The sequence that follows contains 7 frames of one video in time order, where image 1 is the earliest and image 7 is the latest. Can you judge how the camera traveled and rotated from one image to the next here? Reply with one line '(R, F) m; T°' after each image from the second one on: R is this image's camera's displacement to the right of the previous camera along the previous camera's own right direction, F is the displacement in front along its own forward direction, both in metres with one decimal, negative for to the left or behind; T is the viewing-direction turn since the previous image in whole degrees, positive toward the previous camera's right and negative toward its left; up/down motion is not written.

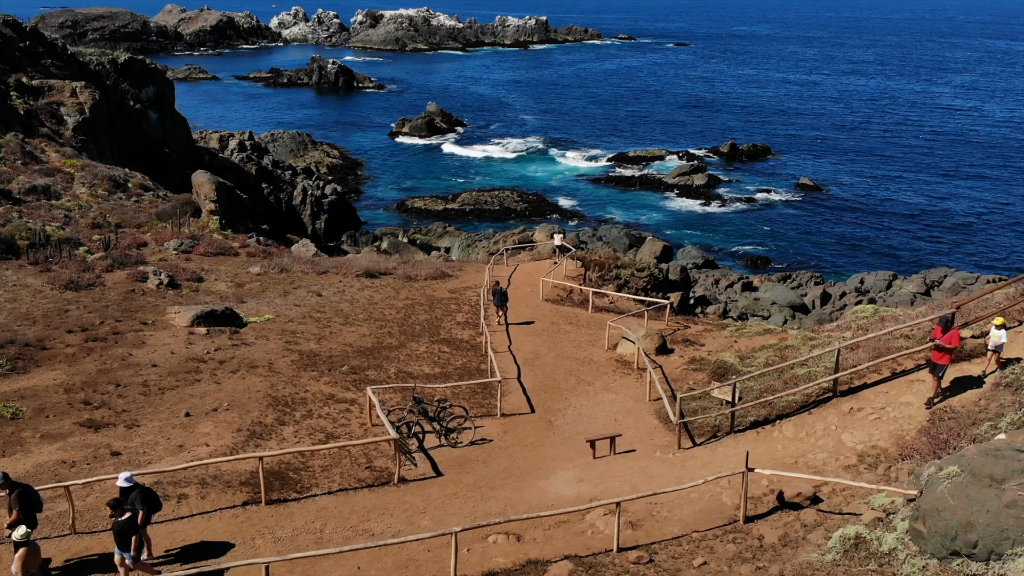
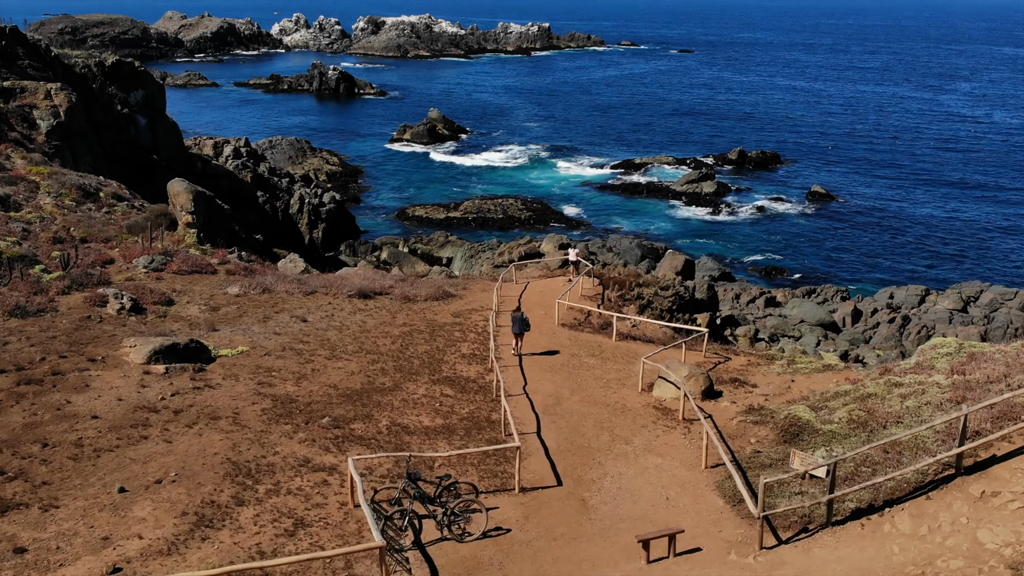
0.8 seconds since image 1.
(-0.1, +1.5) m; 0°
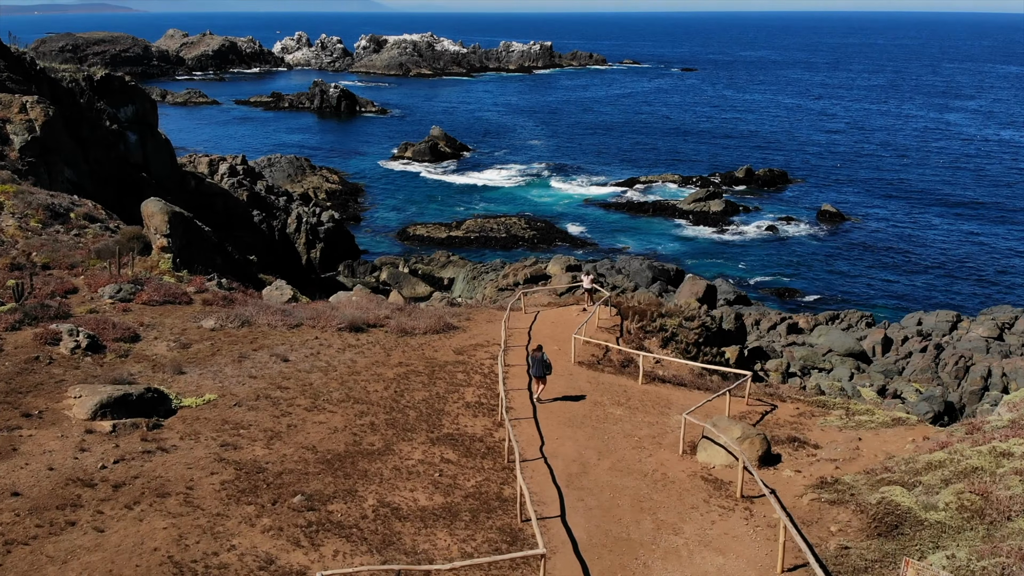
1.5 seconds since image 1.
(-0.1, +1.3) m; 0°
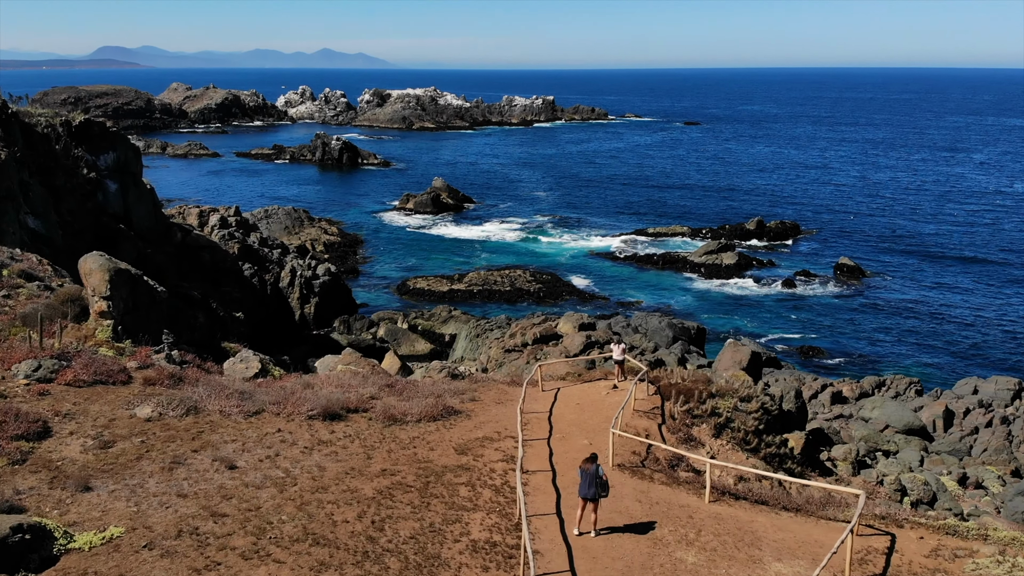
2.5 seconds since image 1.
(-0.1, +2.1) m; 0°
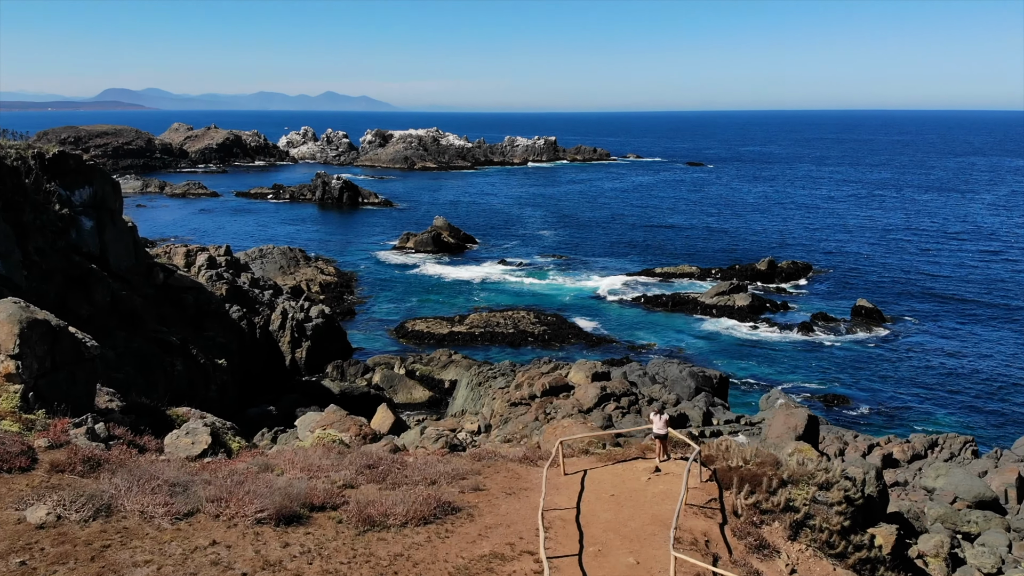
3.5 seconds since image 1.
(-0.1, +2.0) m; 0°
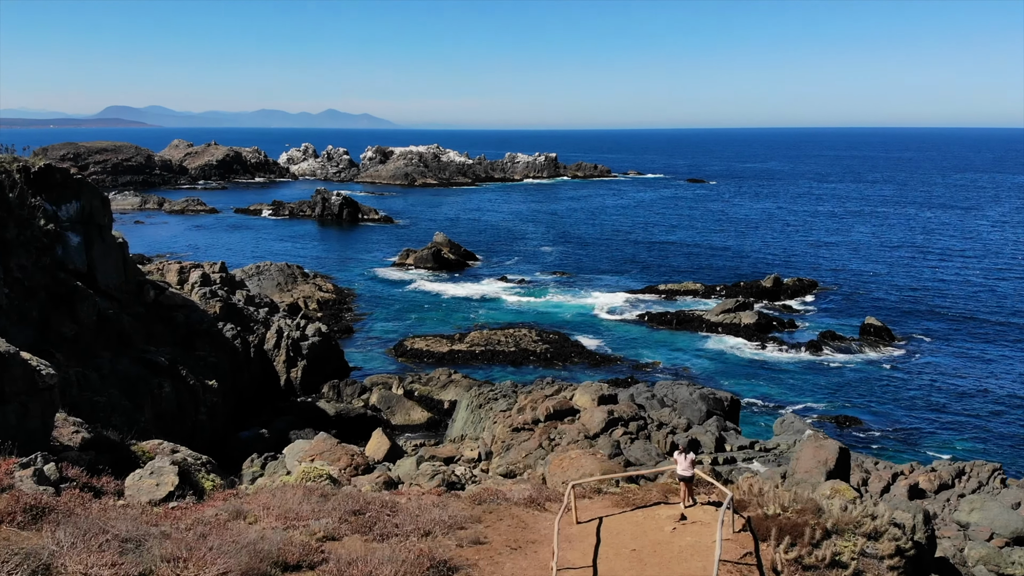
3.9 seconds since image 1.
(0.0, +0.9) m; 0°
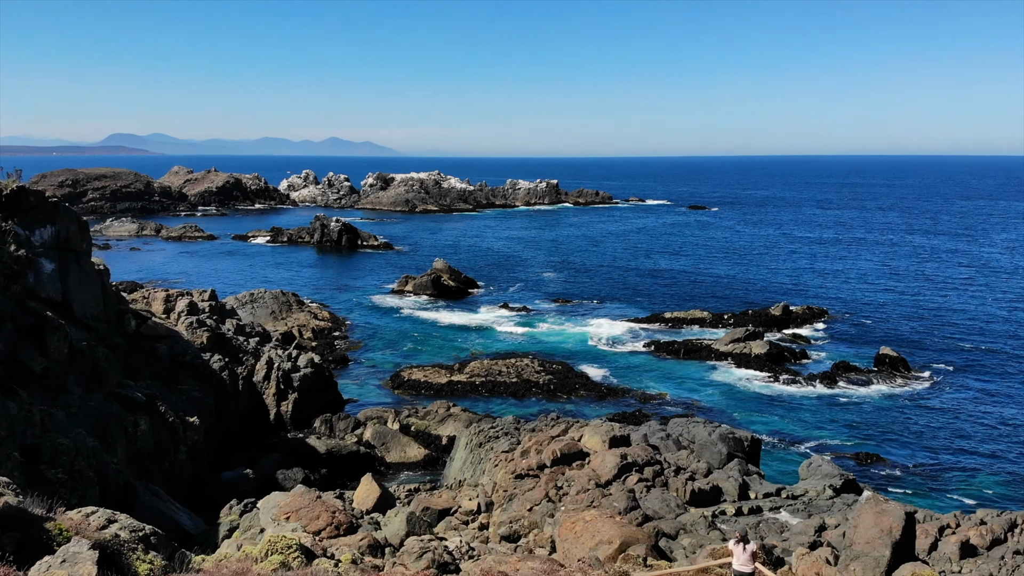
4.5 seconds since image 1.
(0.0, +1.5) m; 0°
